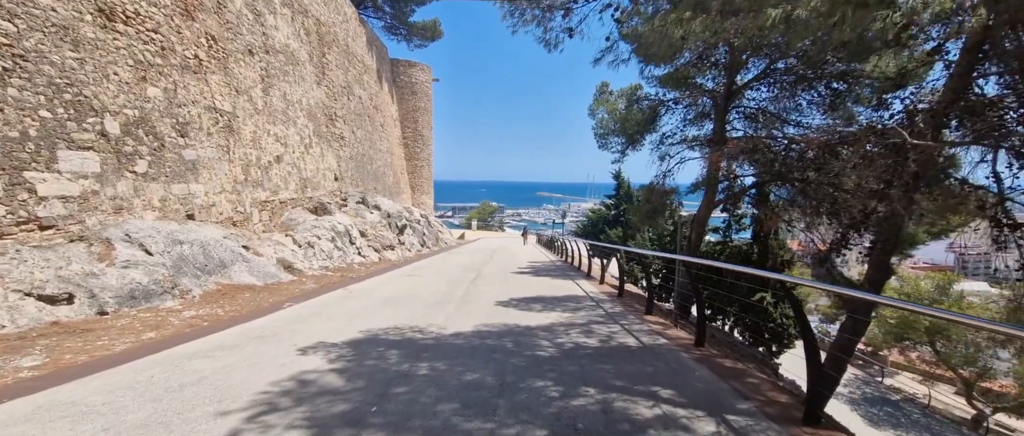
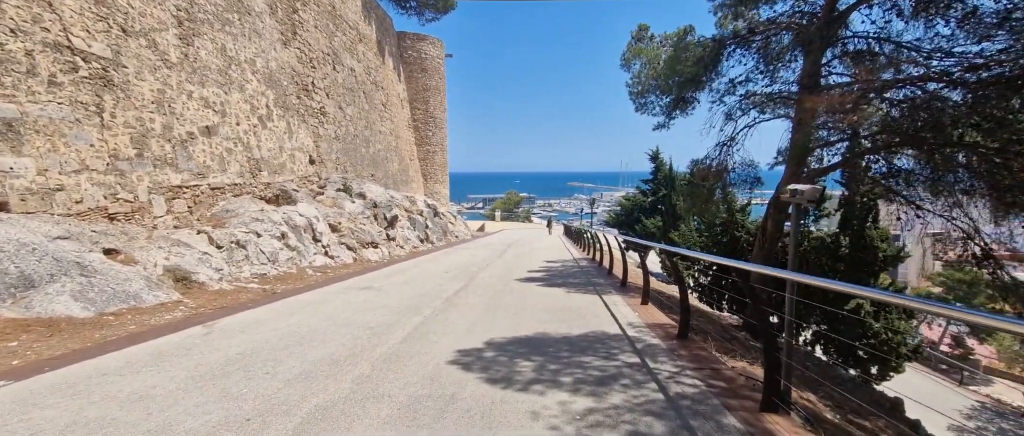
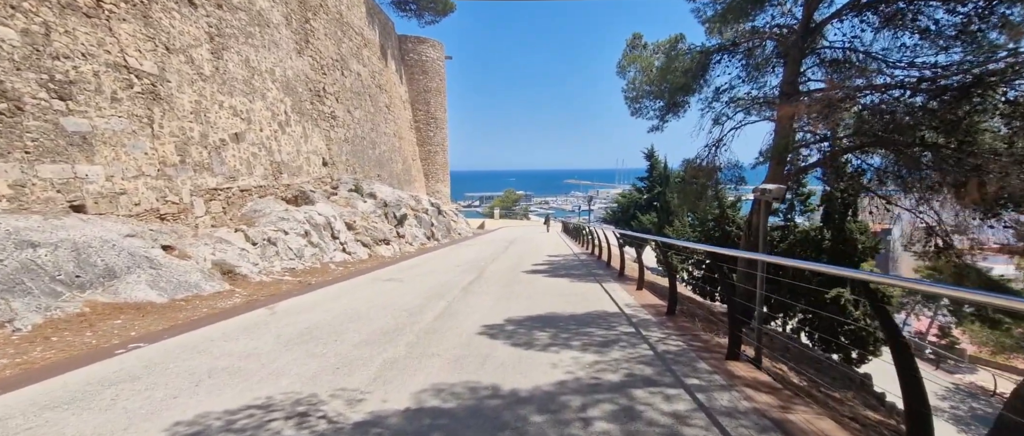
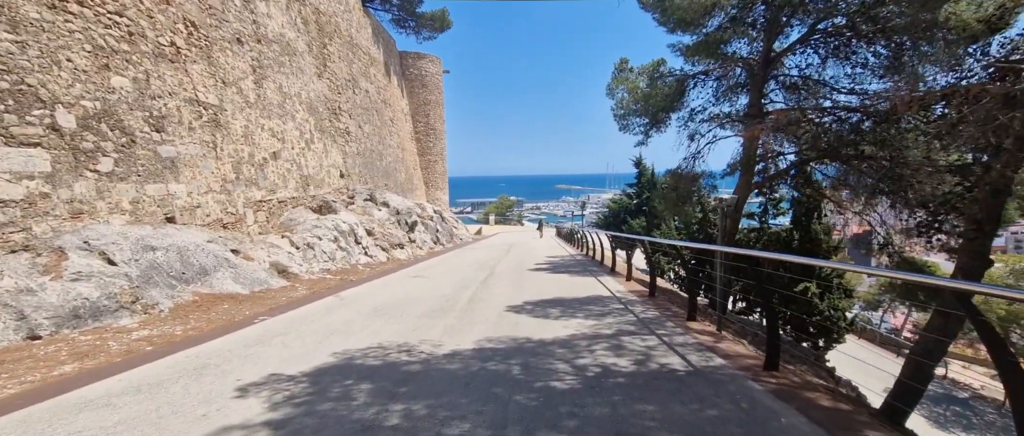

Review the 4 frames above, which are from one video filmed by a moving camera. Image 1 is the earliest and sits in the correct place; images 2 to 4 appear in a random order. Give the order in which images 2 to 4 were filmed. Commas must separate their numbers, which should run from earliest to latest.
4, 3, 2
